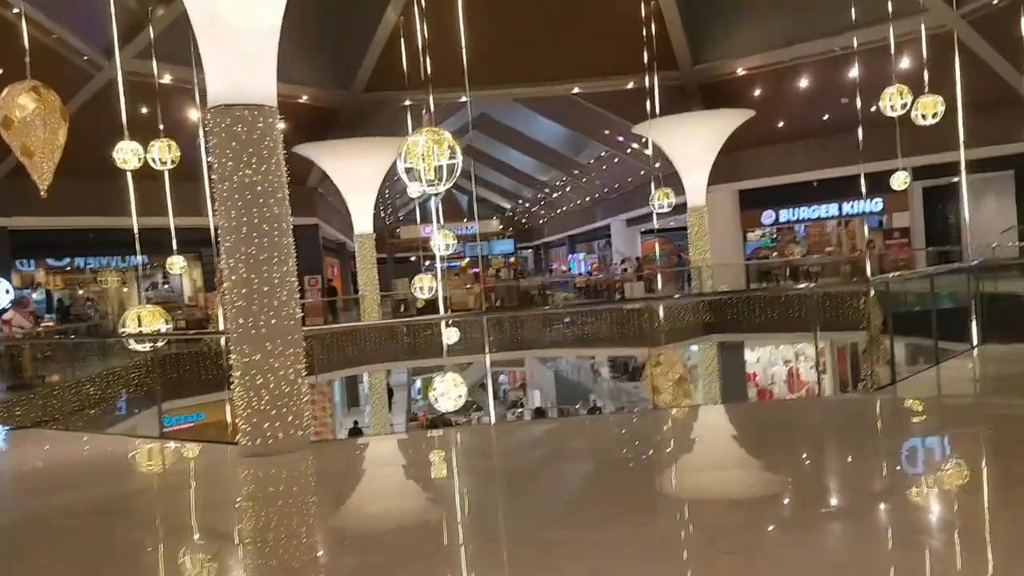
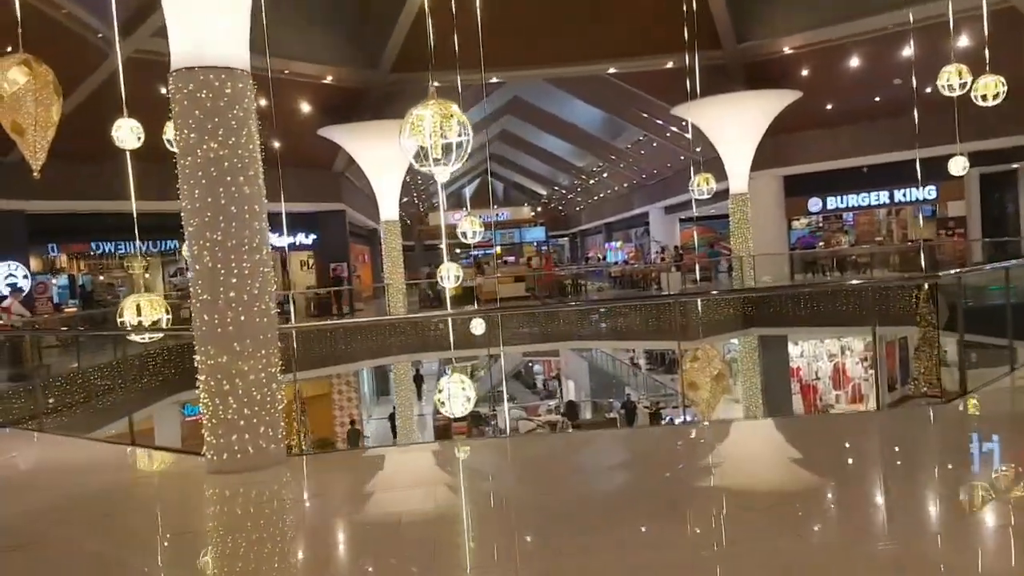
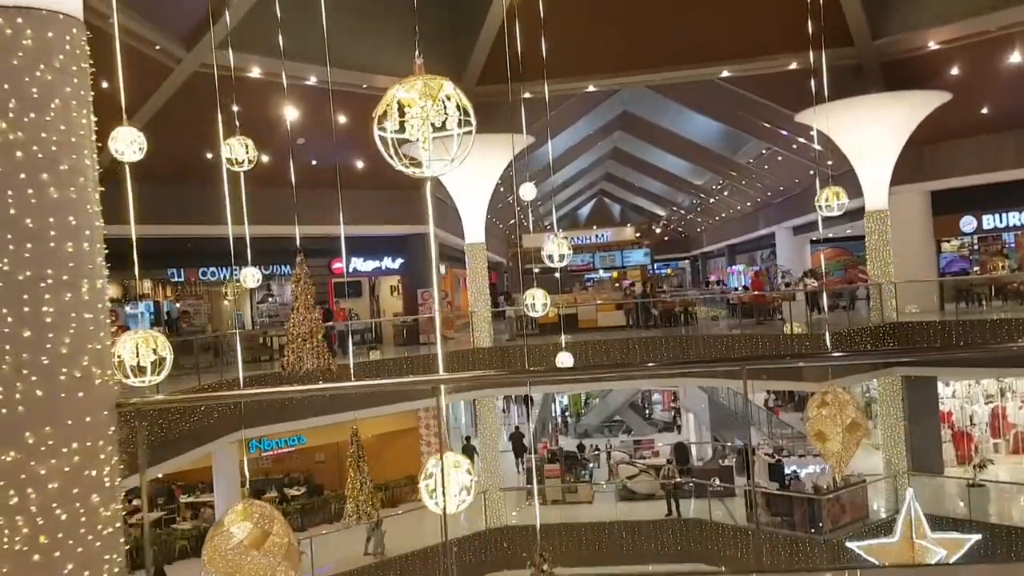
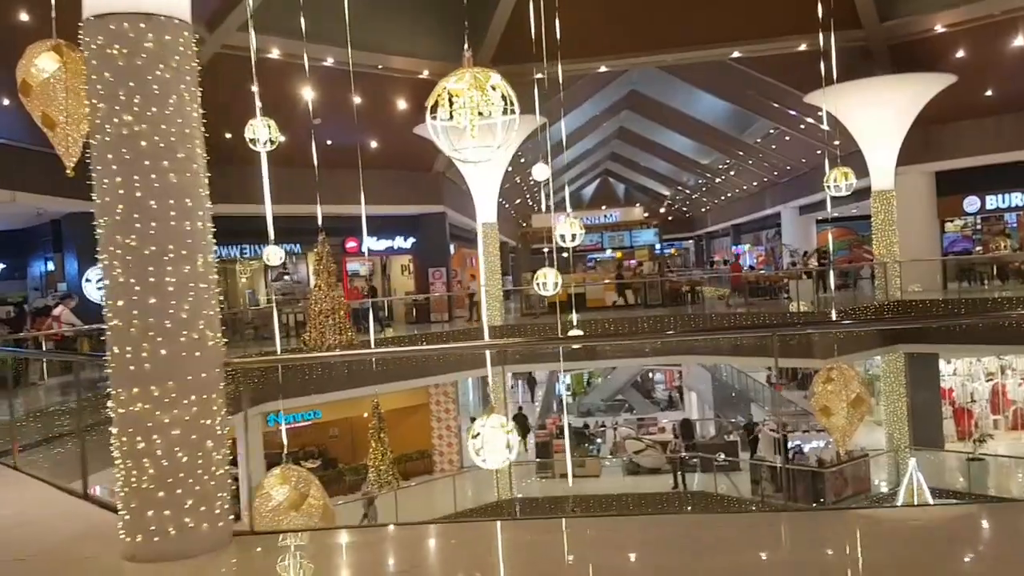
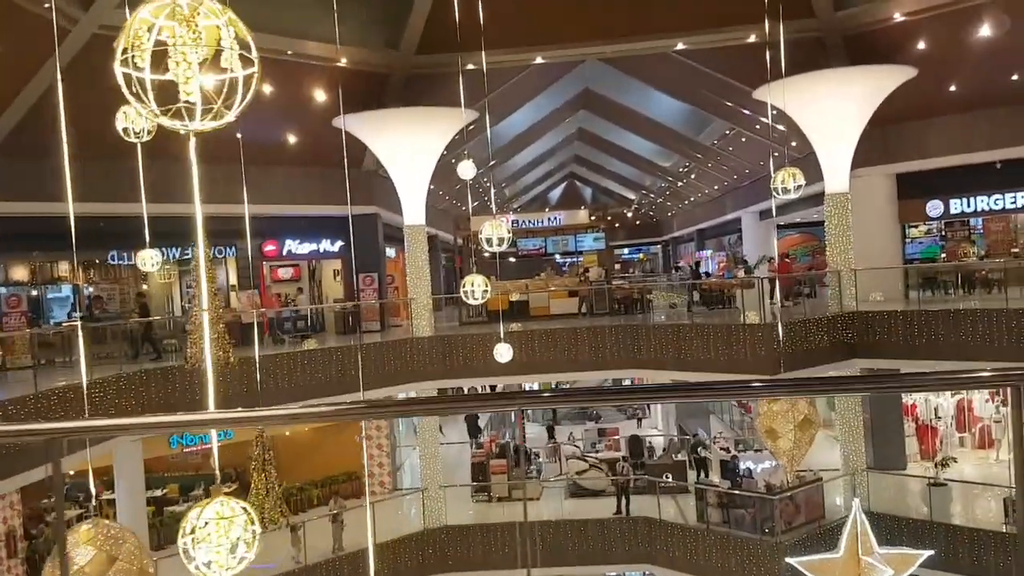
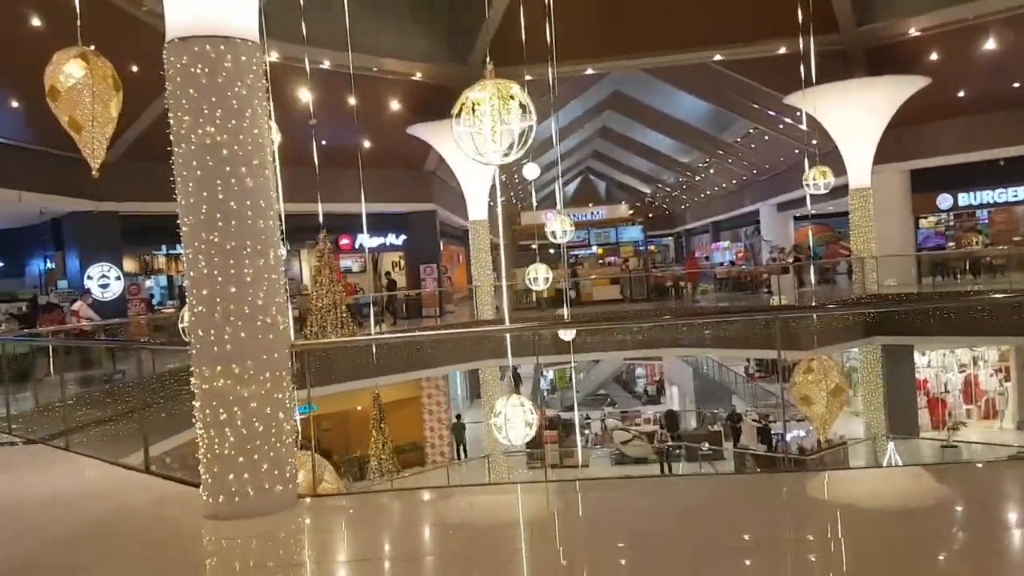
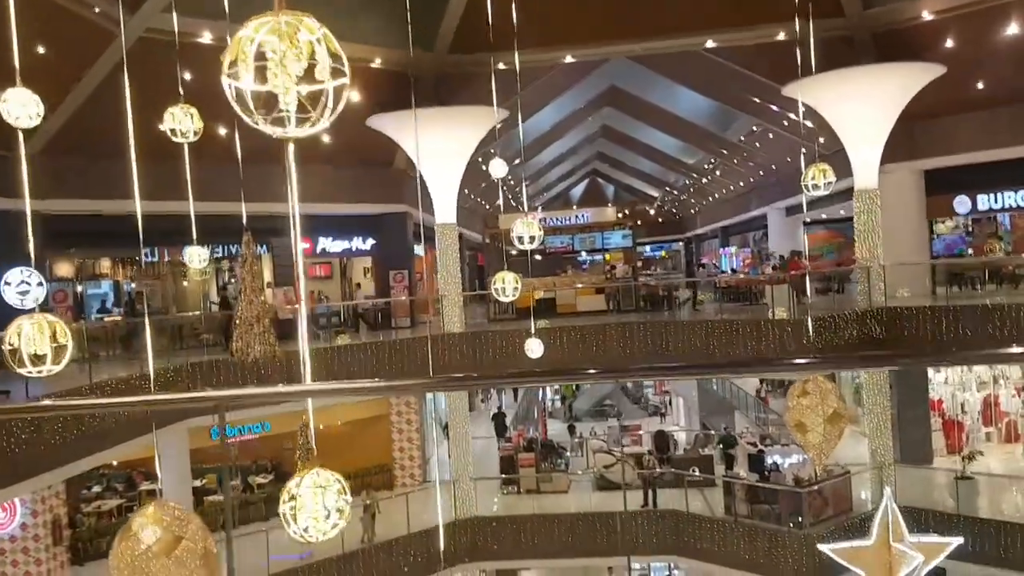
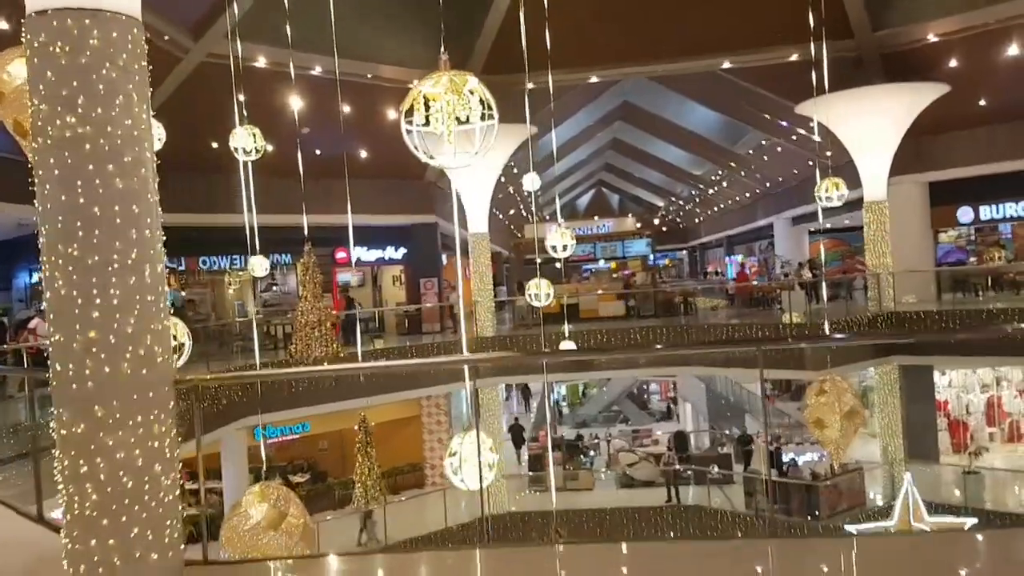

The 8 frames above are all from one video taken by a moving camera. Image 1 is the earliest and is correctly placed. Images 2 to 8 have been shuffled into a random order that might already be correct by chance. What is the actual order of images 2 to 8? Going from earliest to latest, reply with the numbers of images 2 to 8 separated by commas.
2, 6, 4, 8, 3, 7, 5
